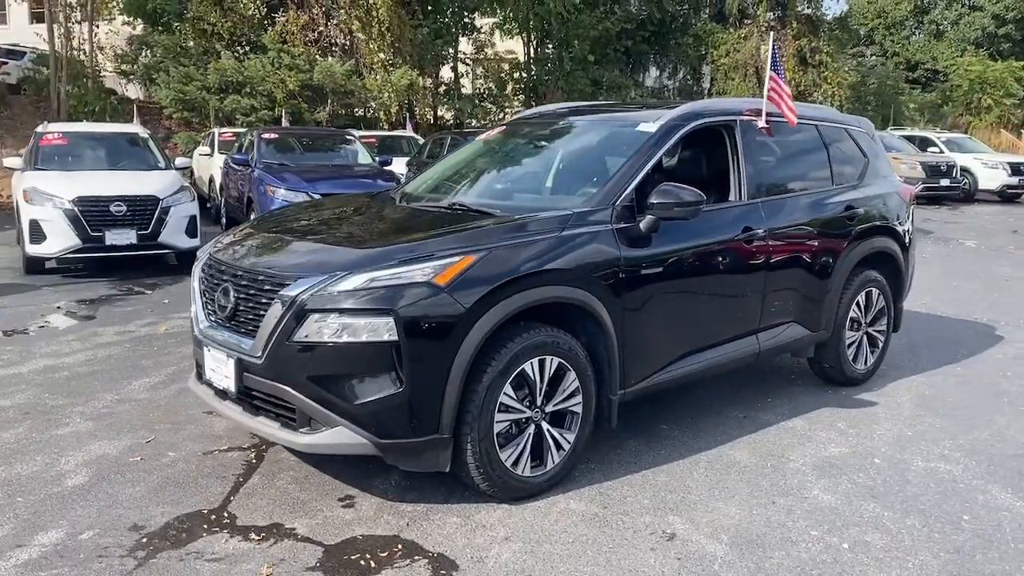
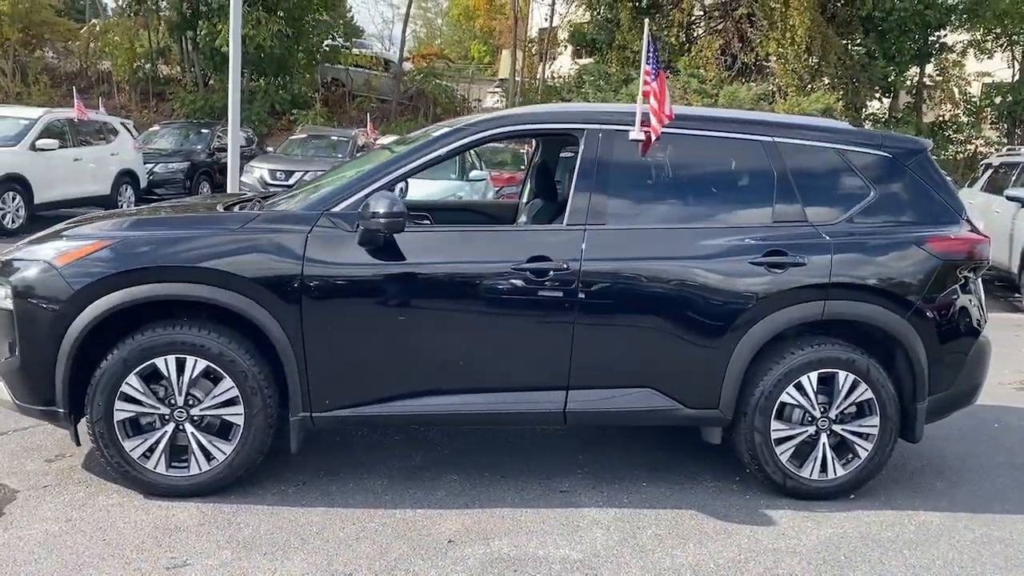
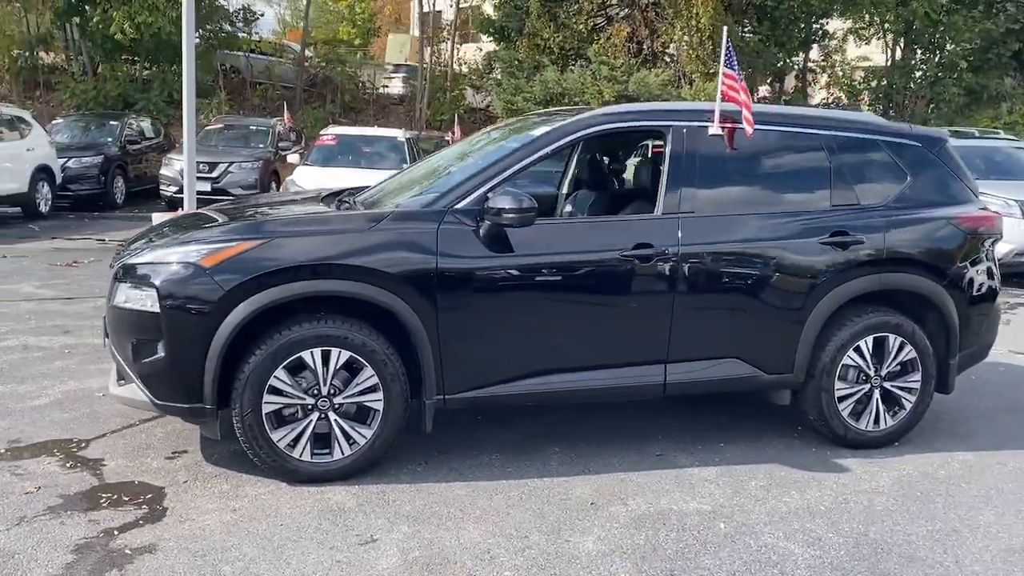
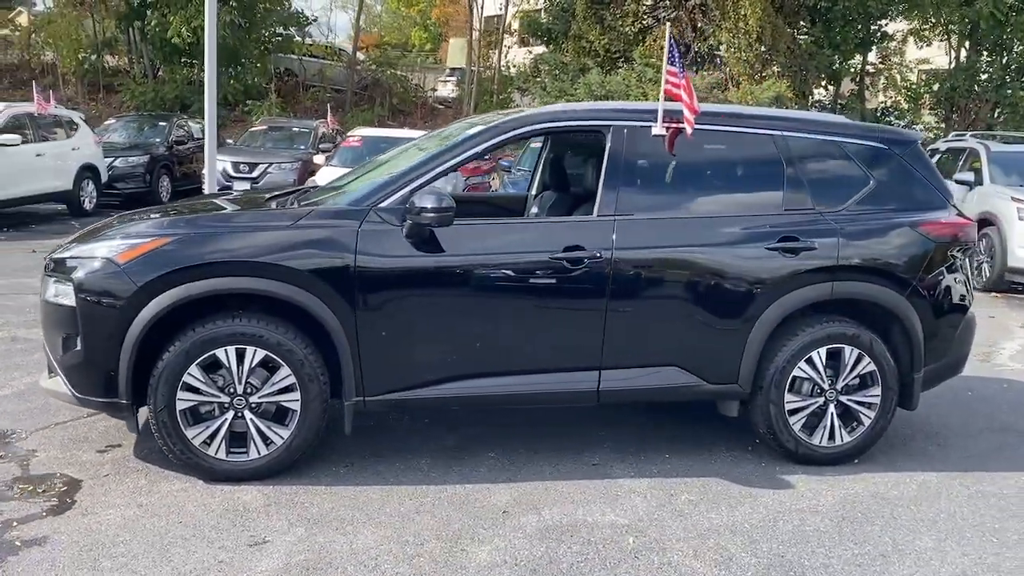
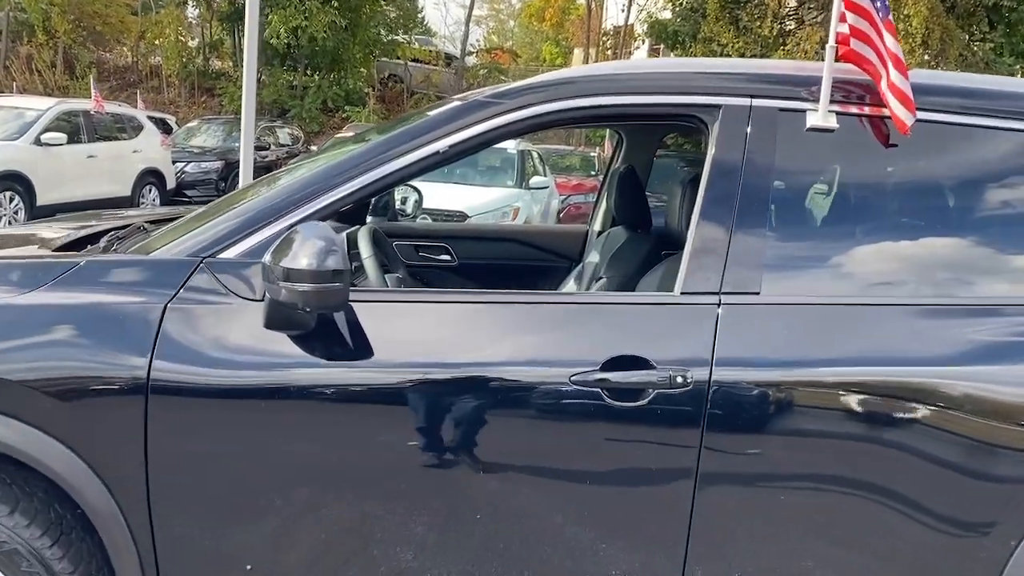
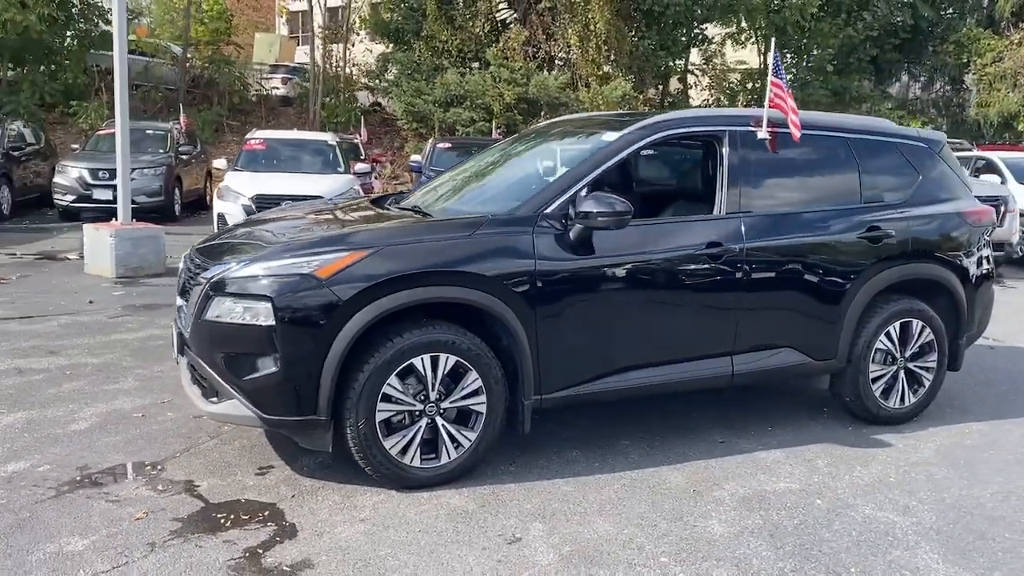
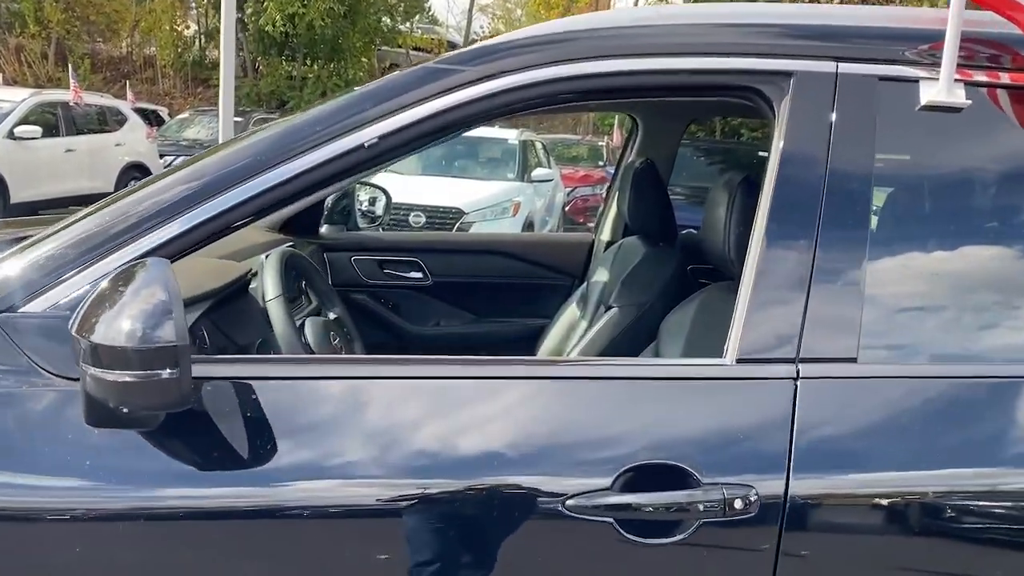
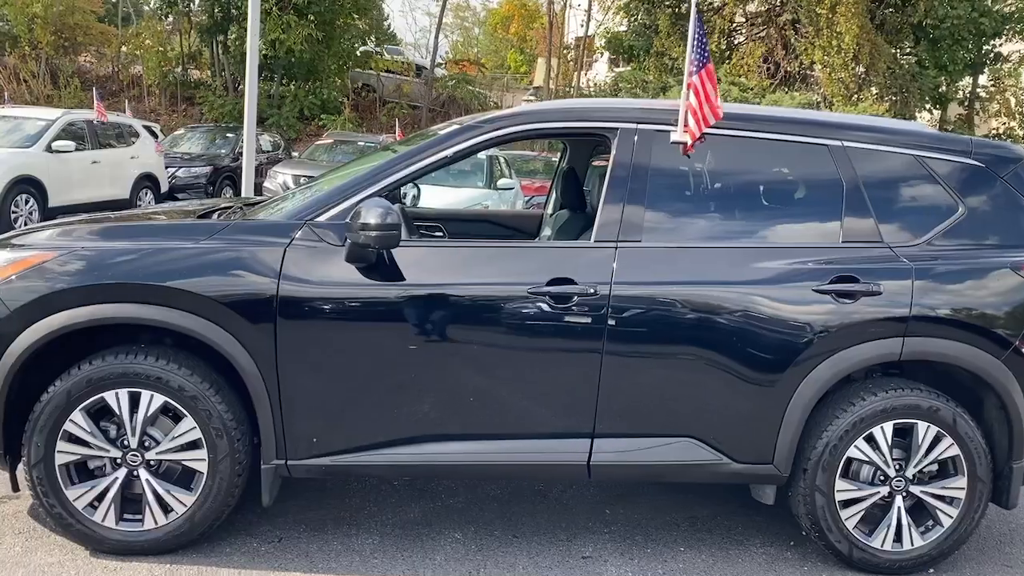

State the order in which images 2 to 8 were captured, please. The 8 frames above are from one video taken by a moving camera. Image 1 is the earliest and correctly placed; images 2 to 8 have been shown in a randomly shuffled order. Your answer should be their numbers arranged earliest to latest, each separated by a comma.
6, 3, 4, 2, 8, 5, 7
